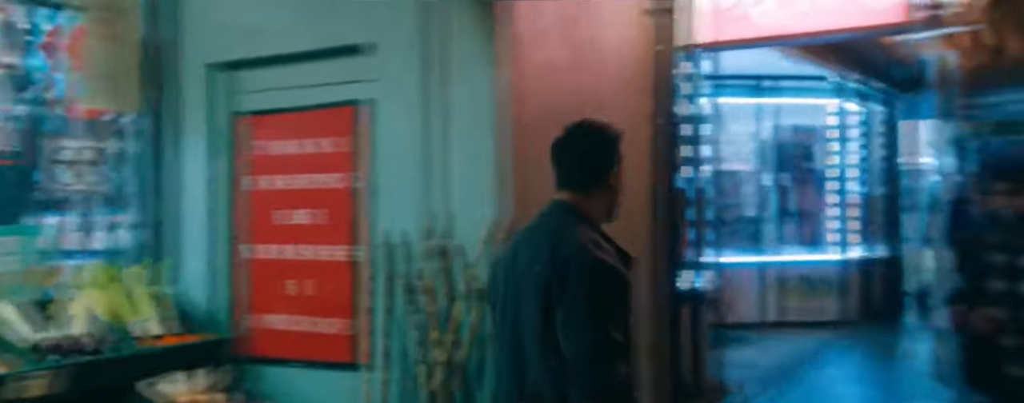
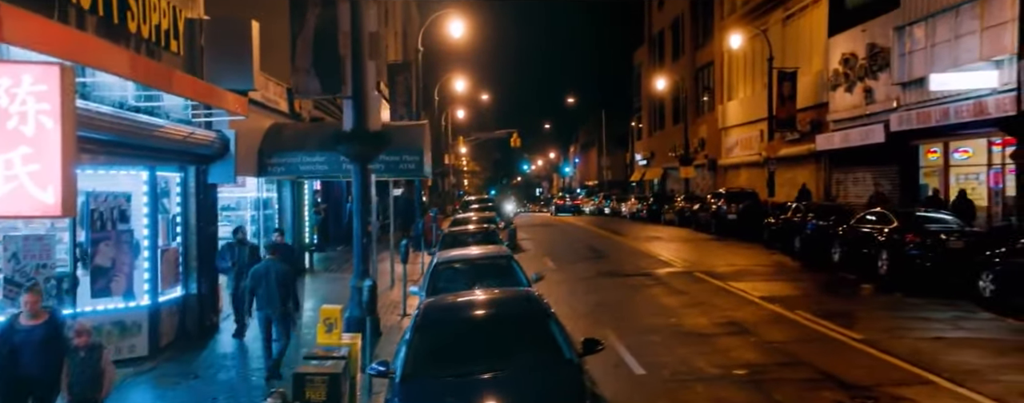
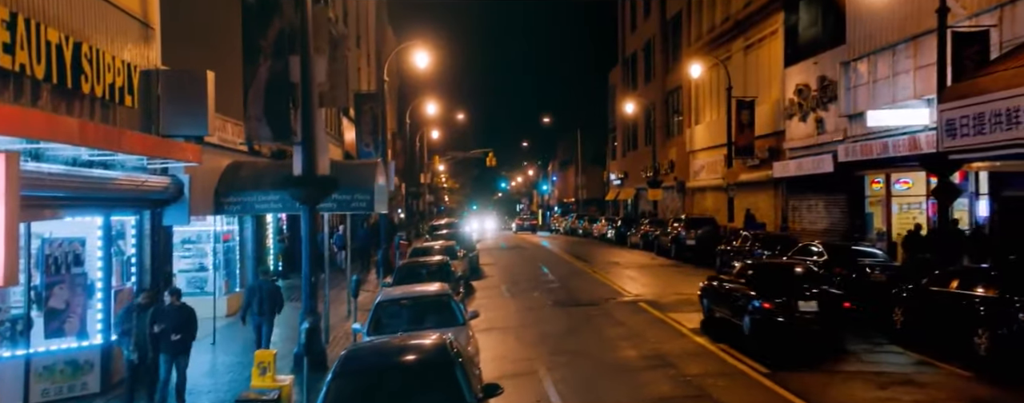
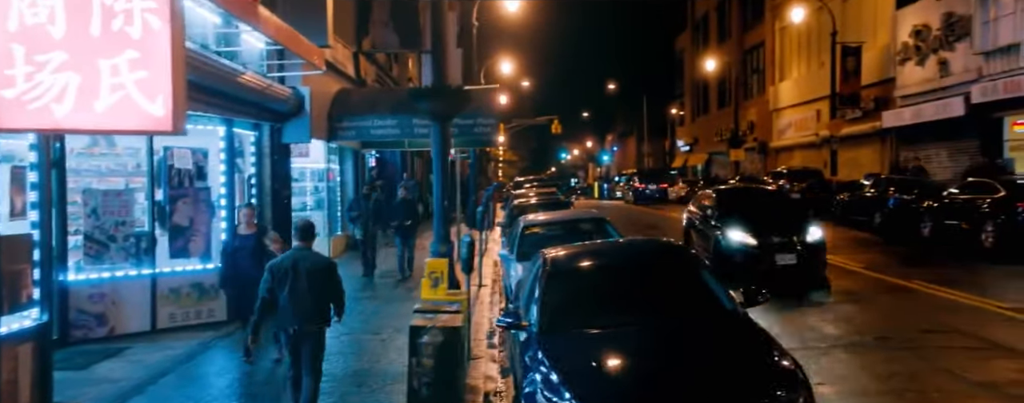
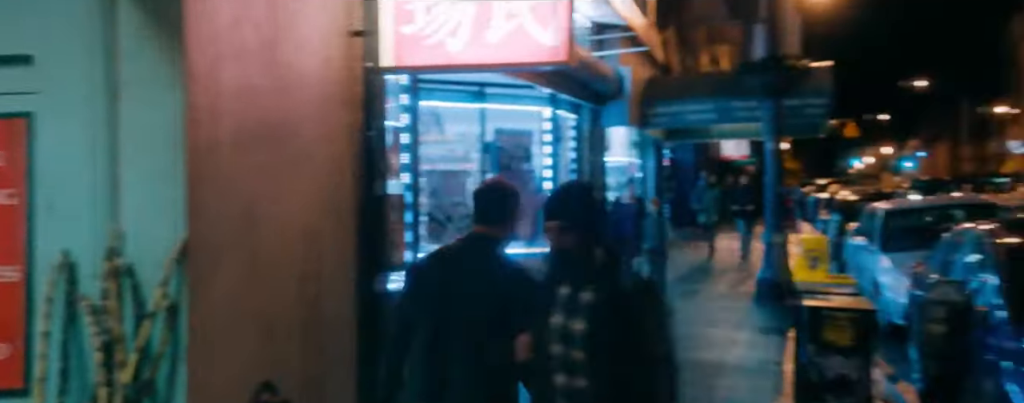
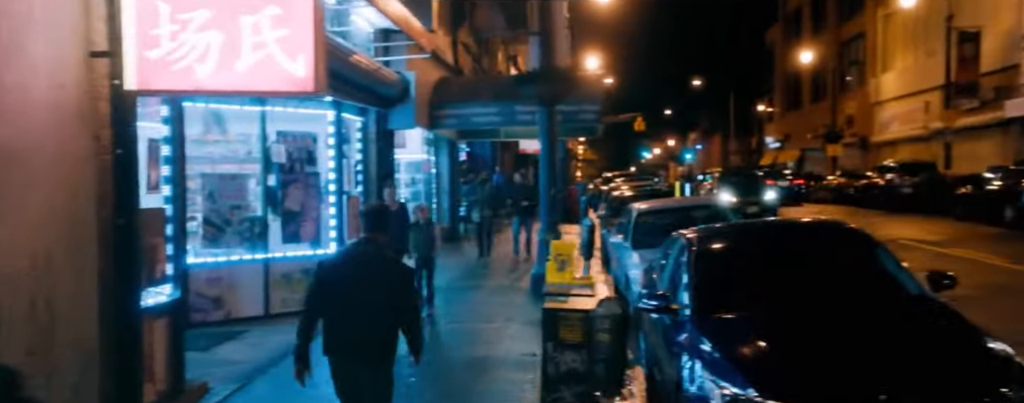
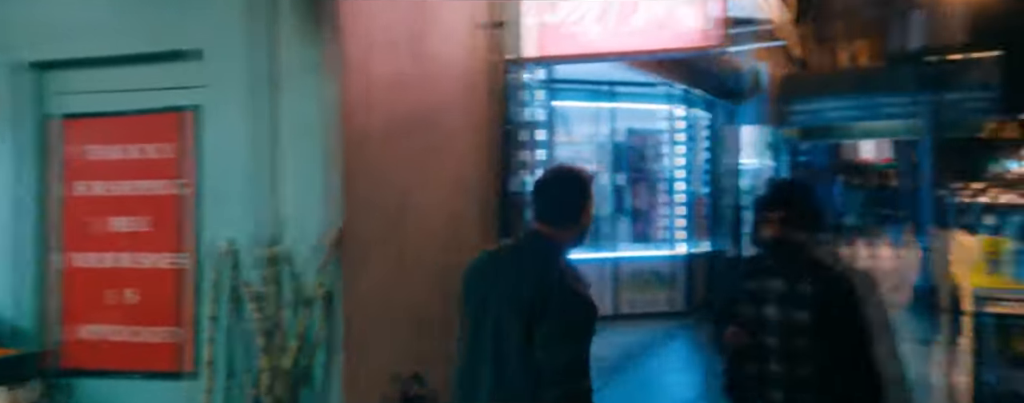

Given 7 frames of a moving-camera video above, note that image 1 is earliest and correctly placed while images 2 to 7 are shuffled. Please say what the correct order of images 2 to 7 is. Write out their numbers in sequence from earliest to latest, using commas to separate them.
7, 5, 6, 4, 2, 3
